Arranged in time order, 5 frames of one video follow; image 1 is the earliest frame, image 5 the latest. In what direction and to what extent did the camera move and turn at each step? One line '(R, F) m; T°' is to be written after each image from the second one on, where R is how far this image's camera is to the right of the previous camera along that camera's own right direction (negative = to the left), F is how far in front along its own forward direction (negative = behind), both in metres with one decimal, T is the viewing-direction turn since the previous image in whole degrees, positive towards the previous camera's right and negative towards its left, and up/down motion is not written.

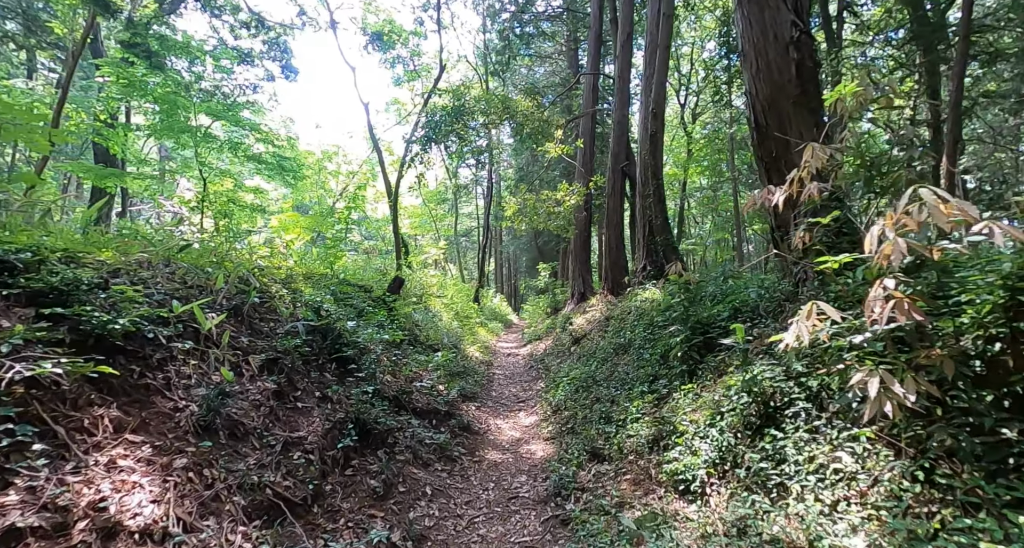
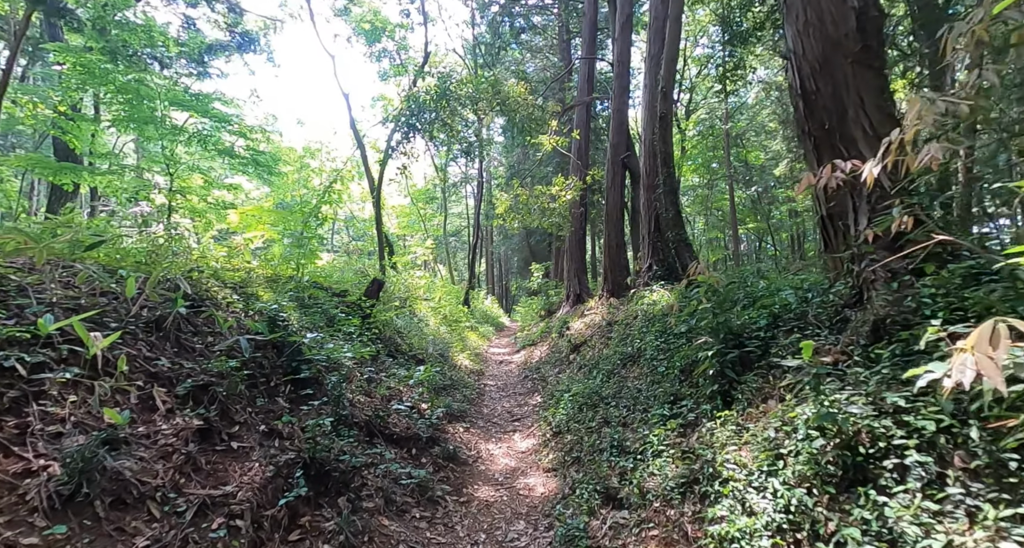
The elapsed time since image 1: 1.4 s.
(0.0, +0.9) m; +1°
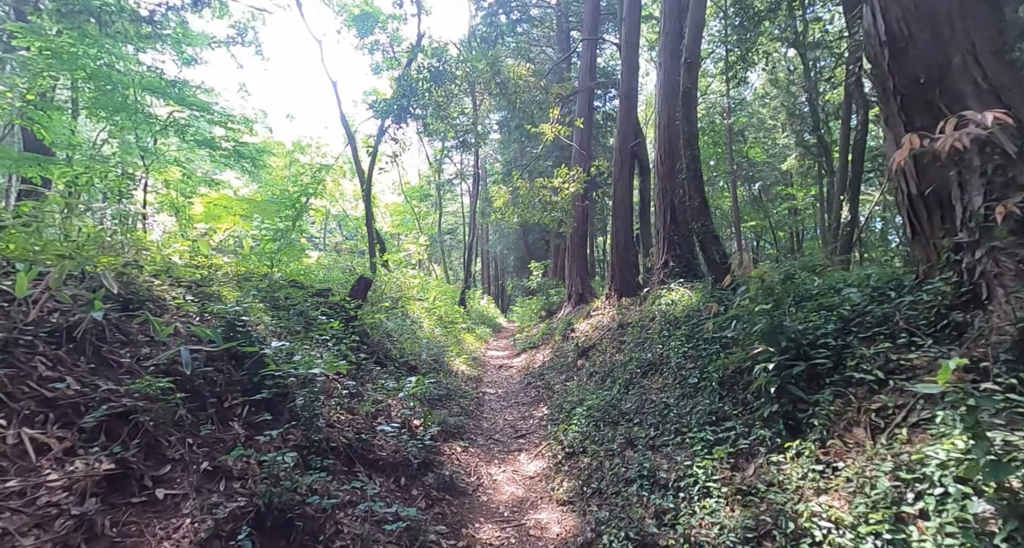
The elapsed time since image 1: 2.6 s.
(-0.1, +0.8) m; +1°
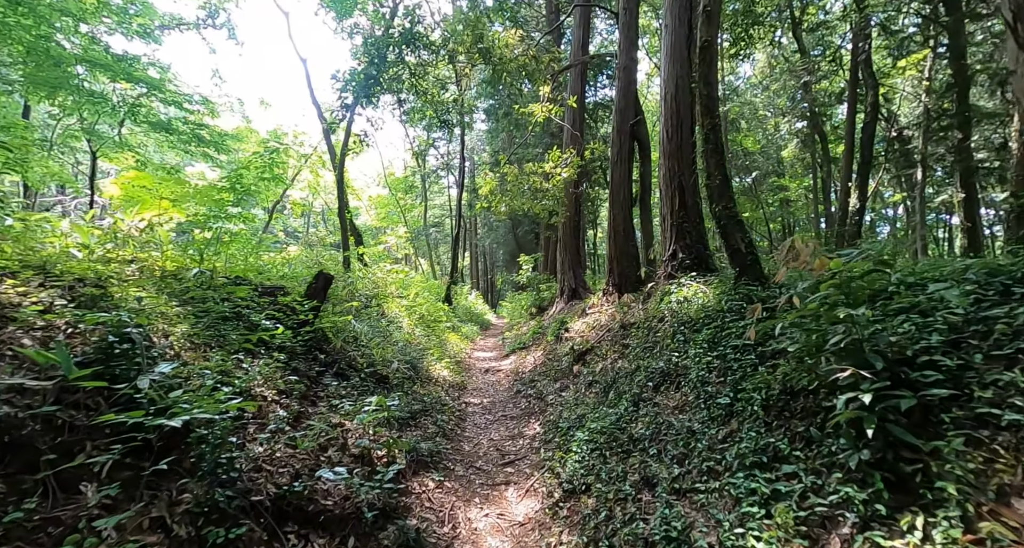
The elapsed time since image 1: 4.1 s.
(+0.1, +1.1) m; +1°
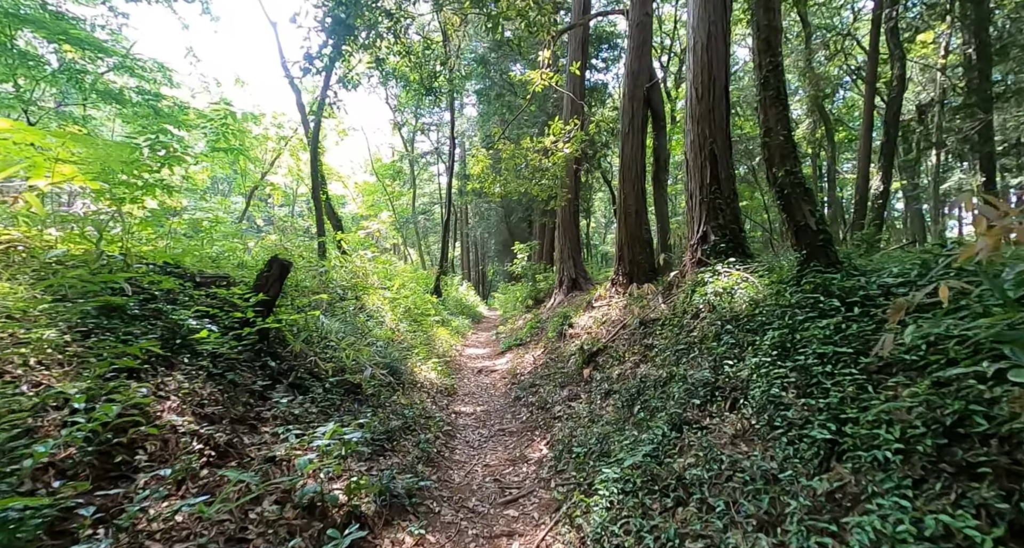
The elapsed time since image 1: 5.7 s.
(-0.1, +1.2) m; +1°
